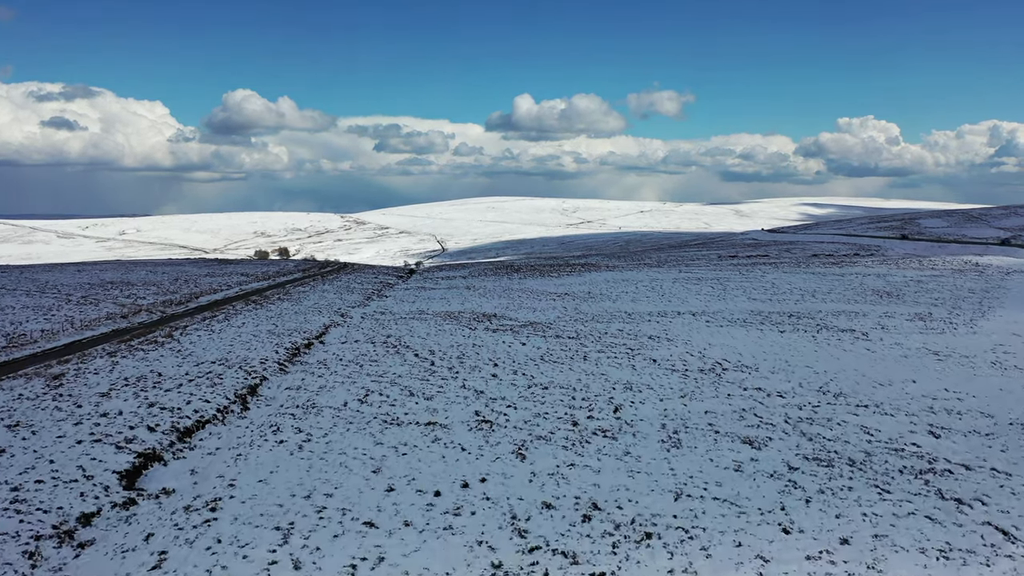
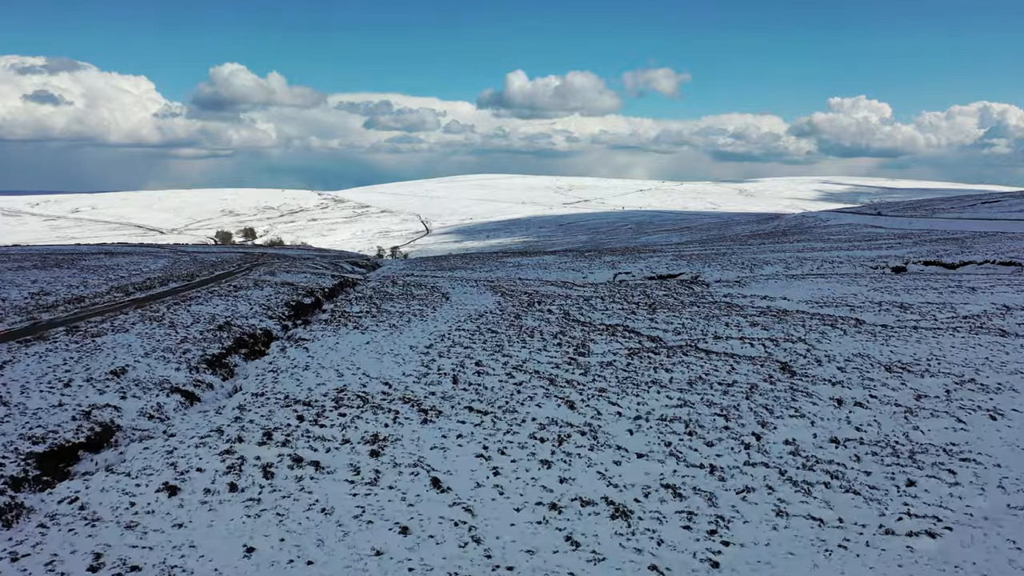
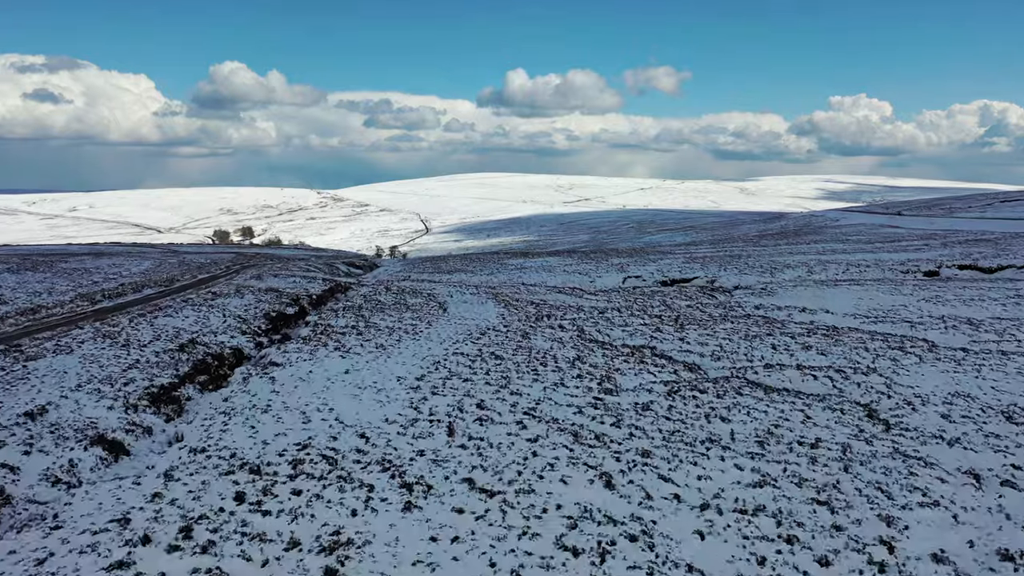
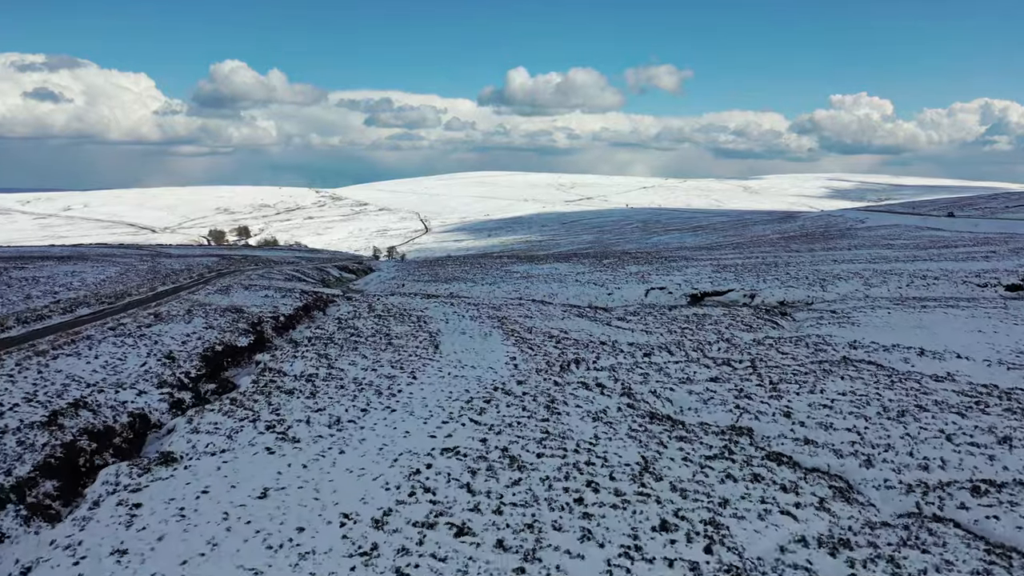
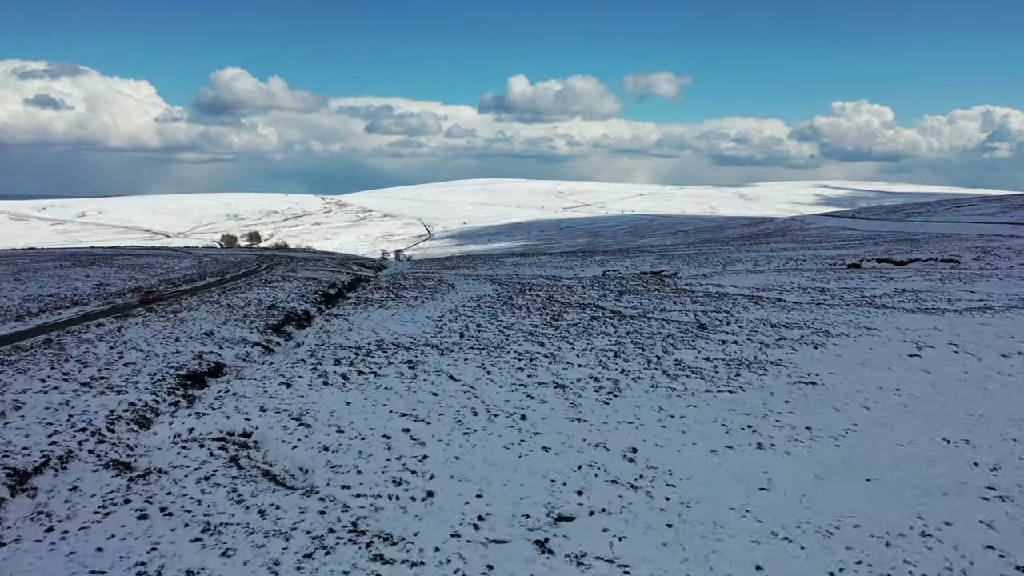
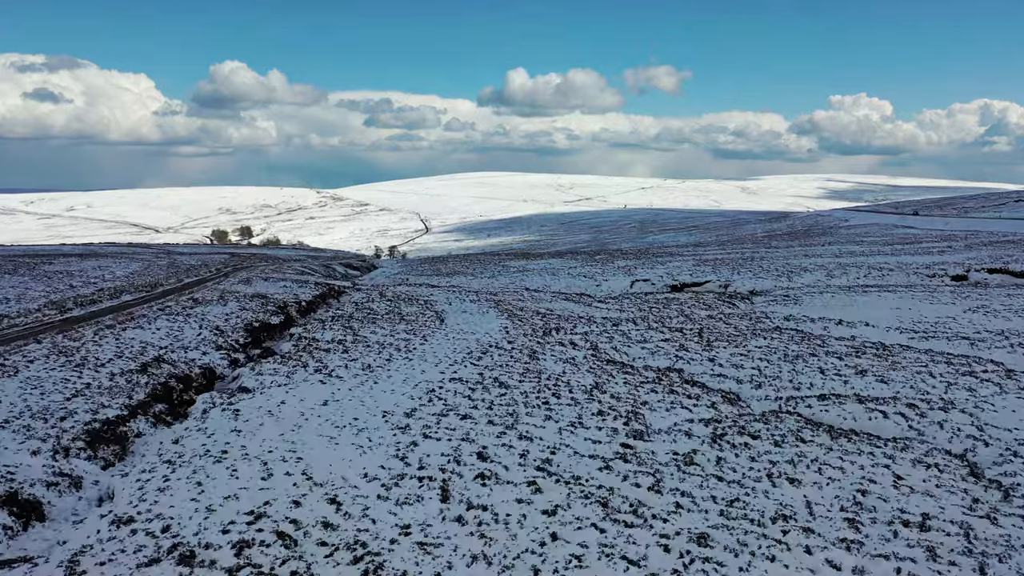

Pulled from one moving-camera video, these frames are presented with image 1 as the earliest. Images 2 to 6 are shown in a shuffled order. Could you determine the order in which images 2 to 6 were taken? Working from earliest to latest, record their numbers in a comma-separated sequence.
5, 2, 3, 6, 4
